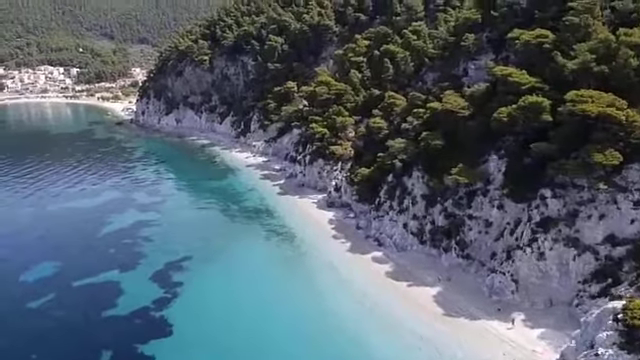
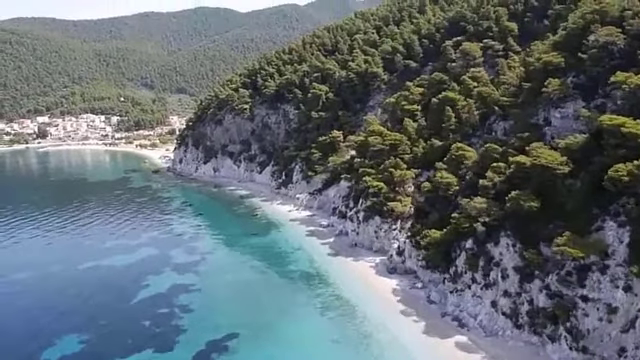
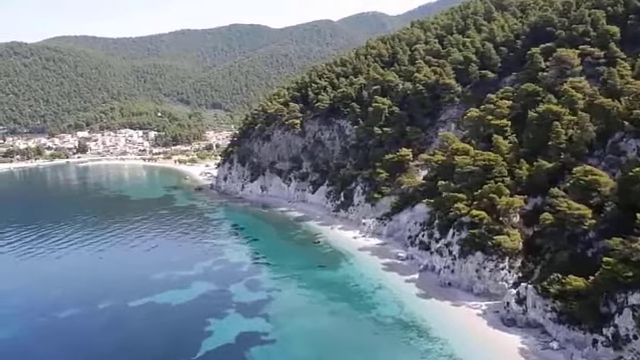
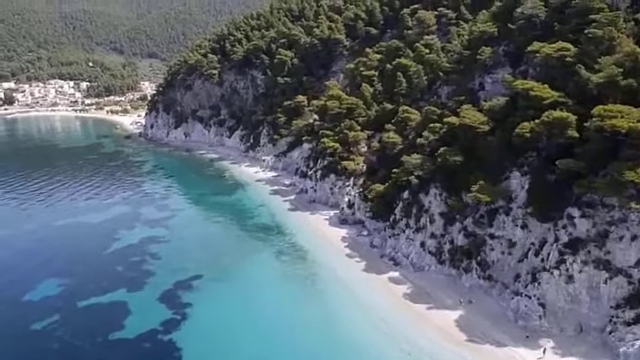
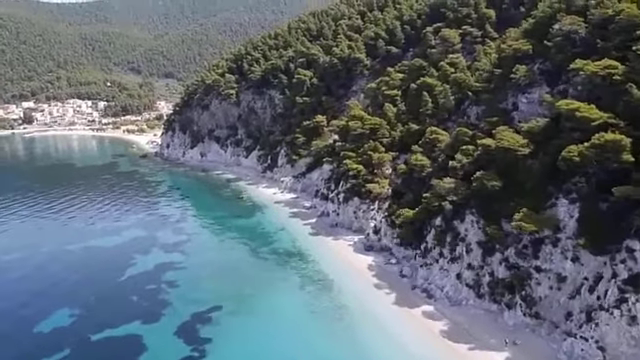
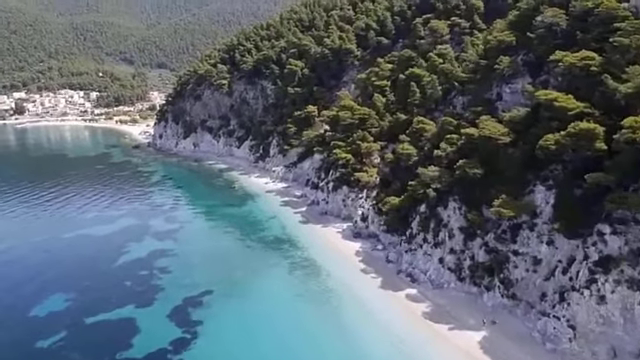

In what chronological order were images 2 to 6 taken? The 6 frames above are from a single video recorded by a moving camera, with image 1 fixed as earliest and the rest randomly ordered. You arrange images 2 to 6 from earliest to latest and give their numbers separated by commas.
4, 6, 5, 2, 3
